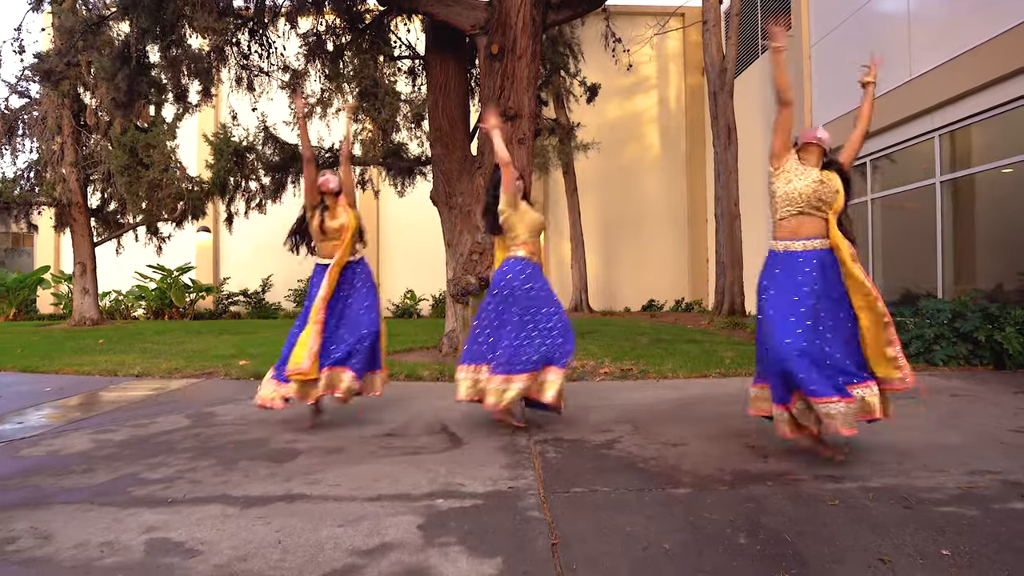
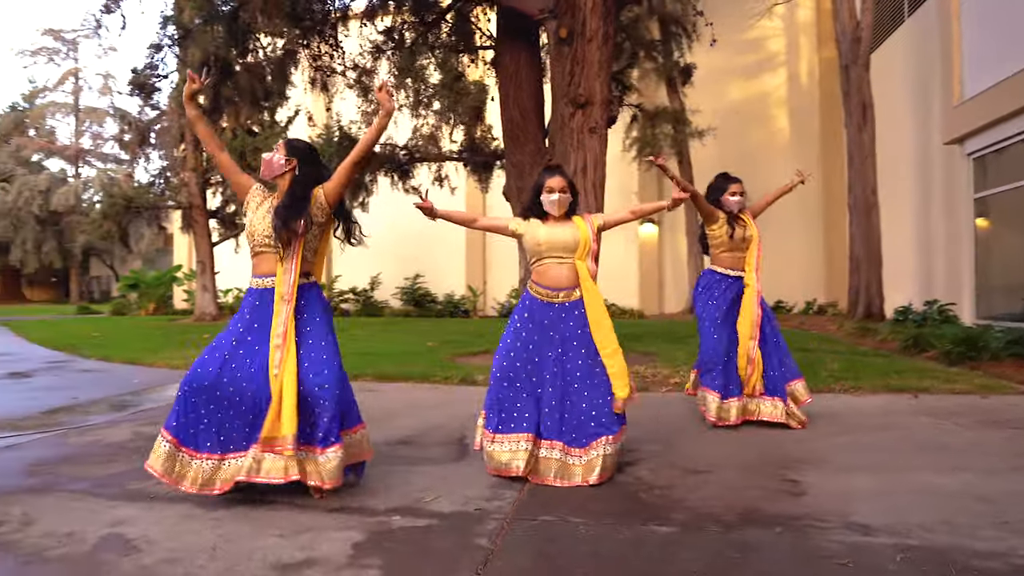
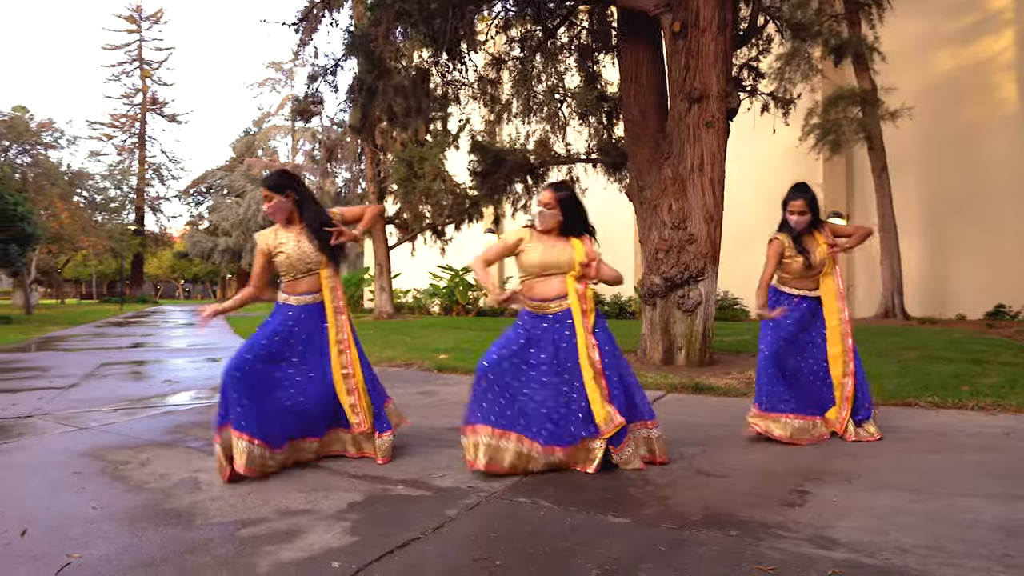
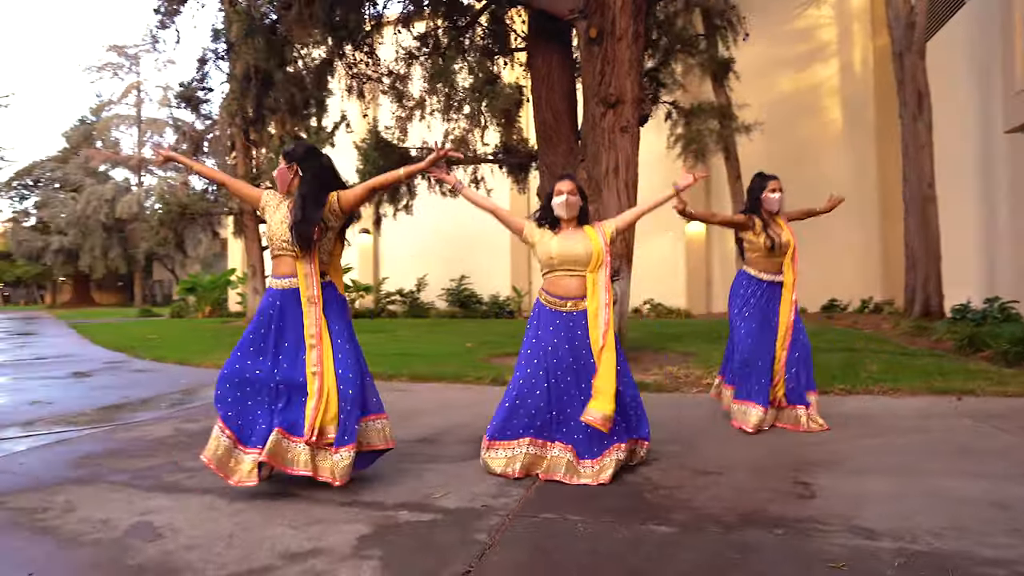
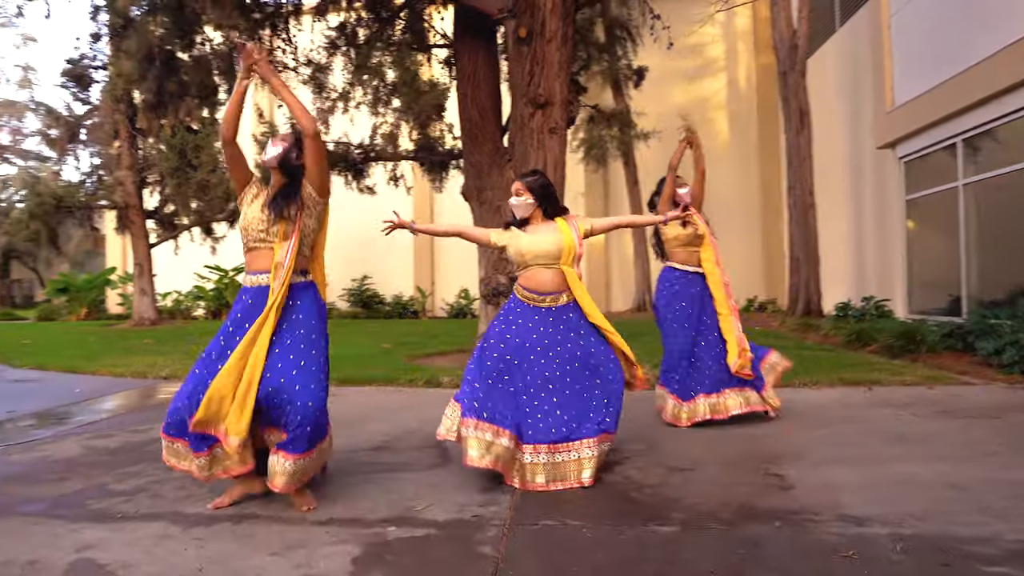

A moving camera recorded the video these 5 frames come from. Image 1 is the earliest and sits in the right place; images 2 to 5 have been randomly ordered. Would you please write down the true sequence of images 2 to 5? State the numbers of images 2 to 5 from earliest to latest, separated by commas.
5, 2, 4, 3
